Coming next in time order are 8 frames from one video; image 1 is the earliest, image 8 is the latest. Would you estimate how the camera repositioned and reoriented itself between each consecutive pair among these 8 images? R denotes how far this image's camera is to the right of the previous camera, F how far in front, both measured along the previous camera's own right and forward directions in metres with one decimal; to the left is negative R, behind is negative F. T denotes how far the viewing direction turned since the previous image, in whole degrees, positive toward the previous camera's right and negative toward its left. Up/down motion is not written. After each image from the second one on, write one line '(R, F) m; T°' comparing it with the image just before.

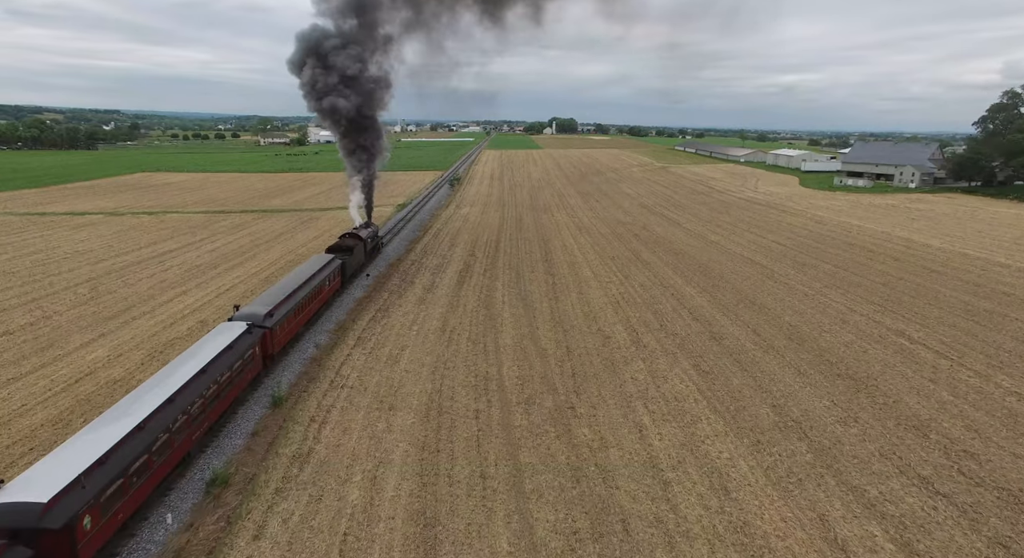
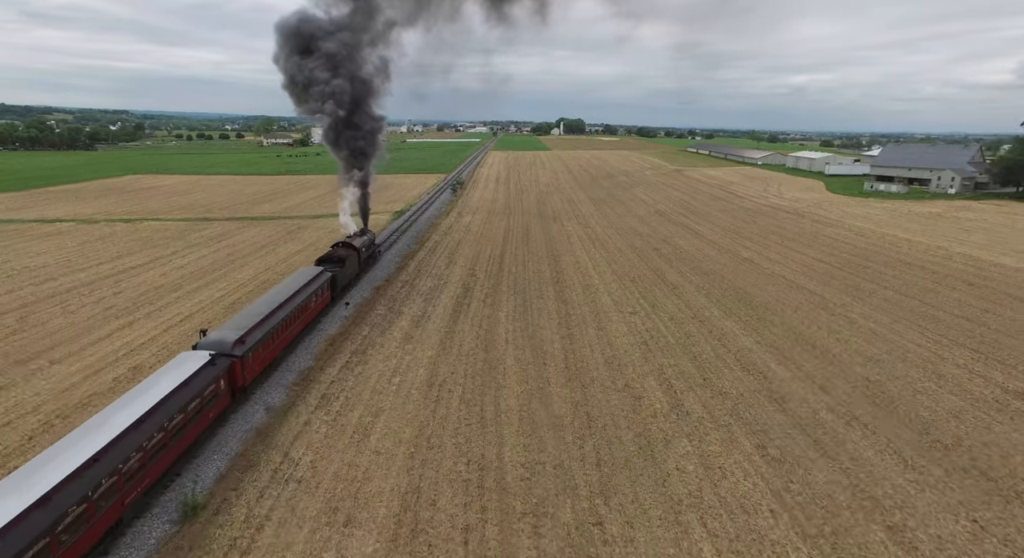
(0.0, +3.2) m; -1°
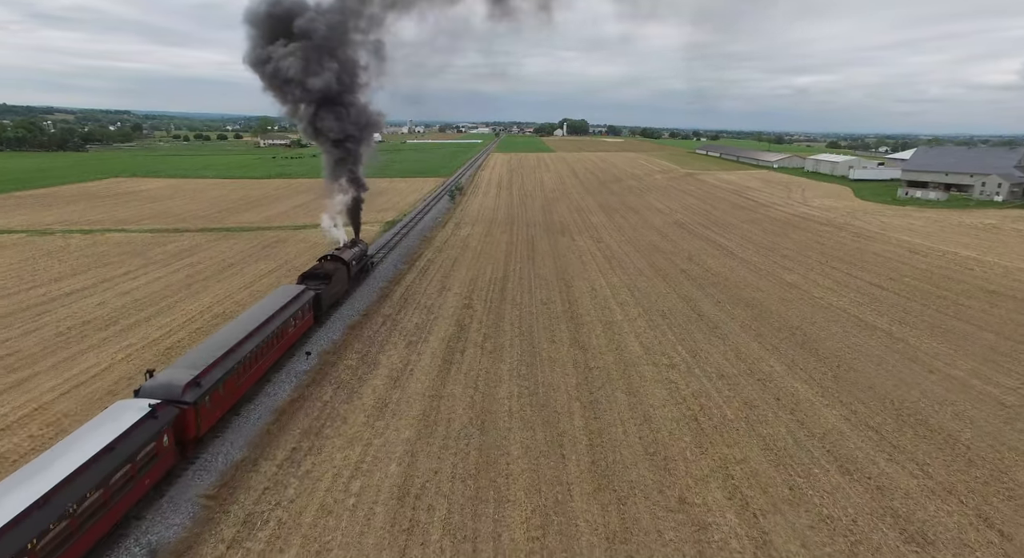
(-0.1, +3.7) m; 0°
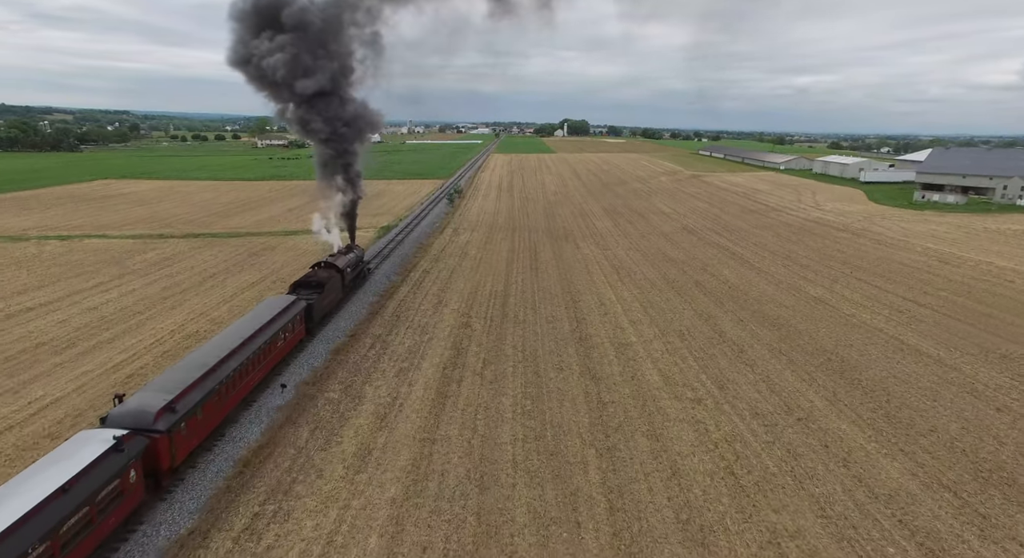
(-0.1, +1.7) m; 0°
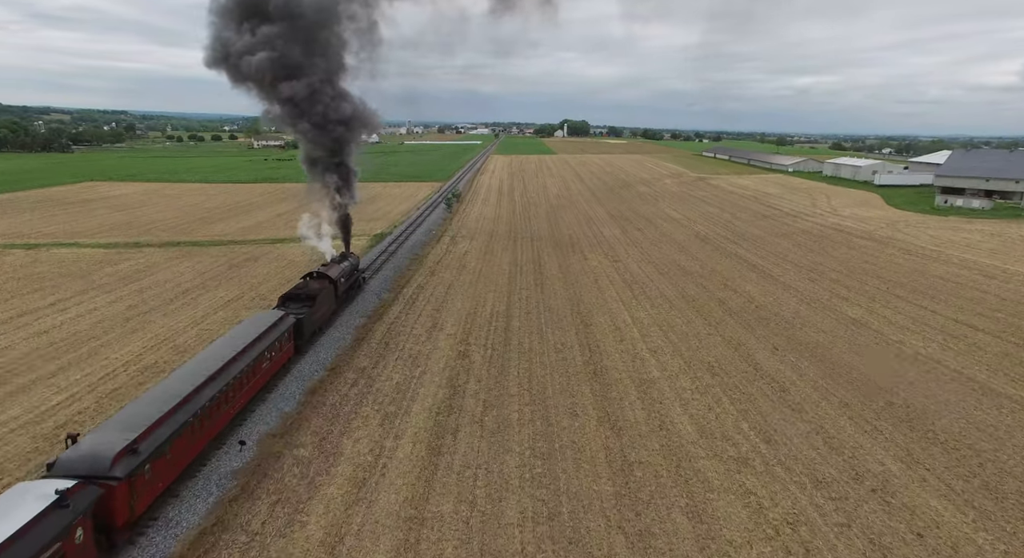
(-0.1, +2.1) m; 0°
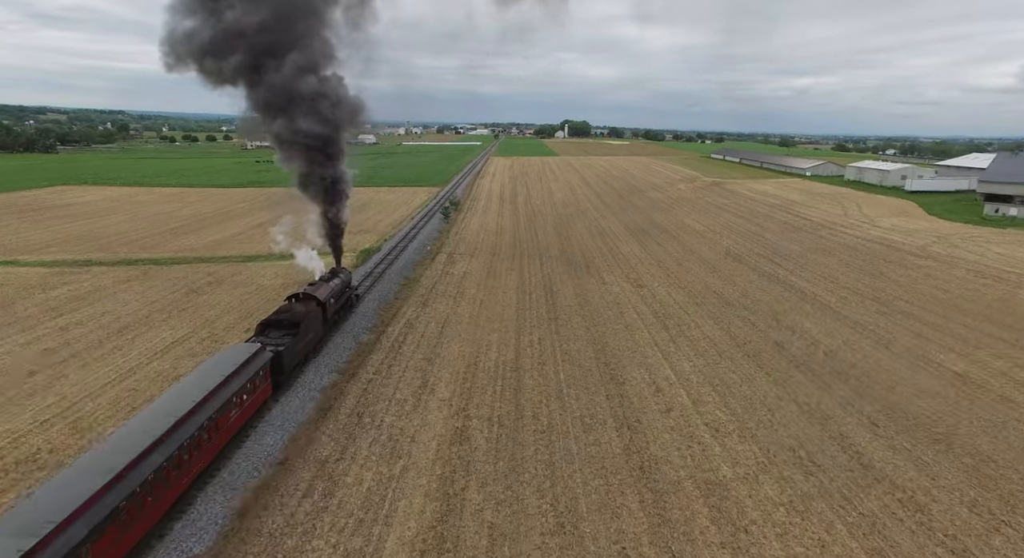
(-0.3, +3.9) m; 0°
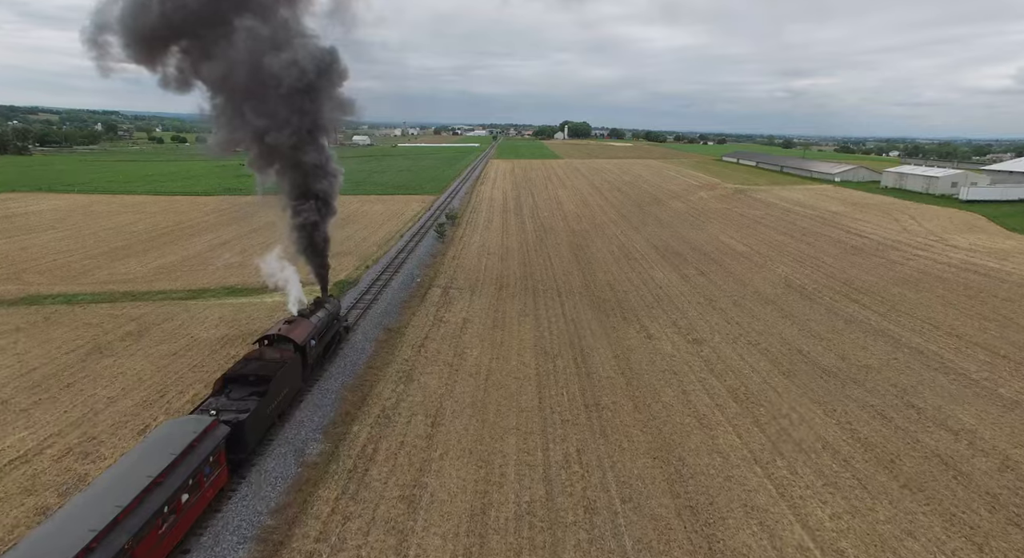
(-0.6, +5.7) m; 0°
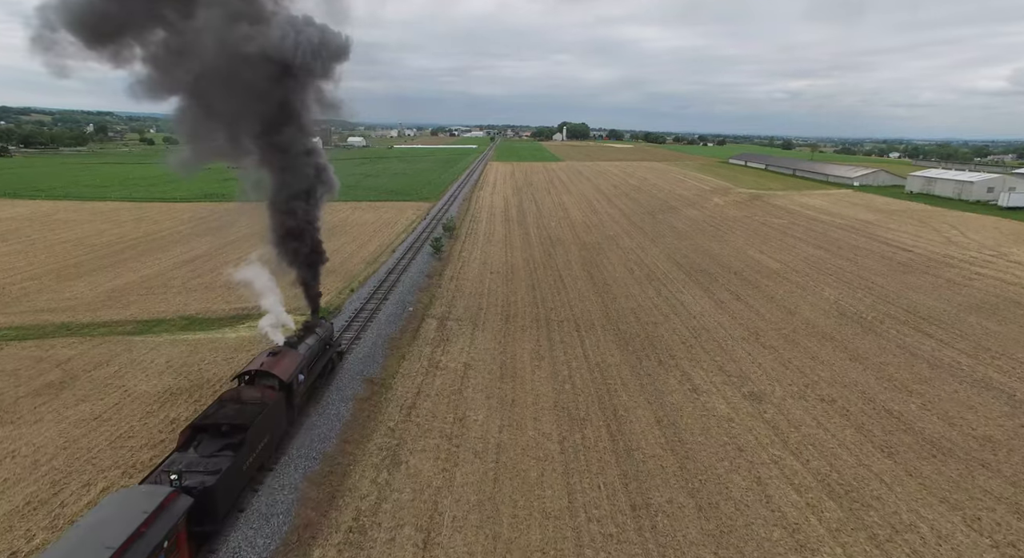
(-0.4, +3.5) m; 0°
